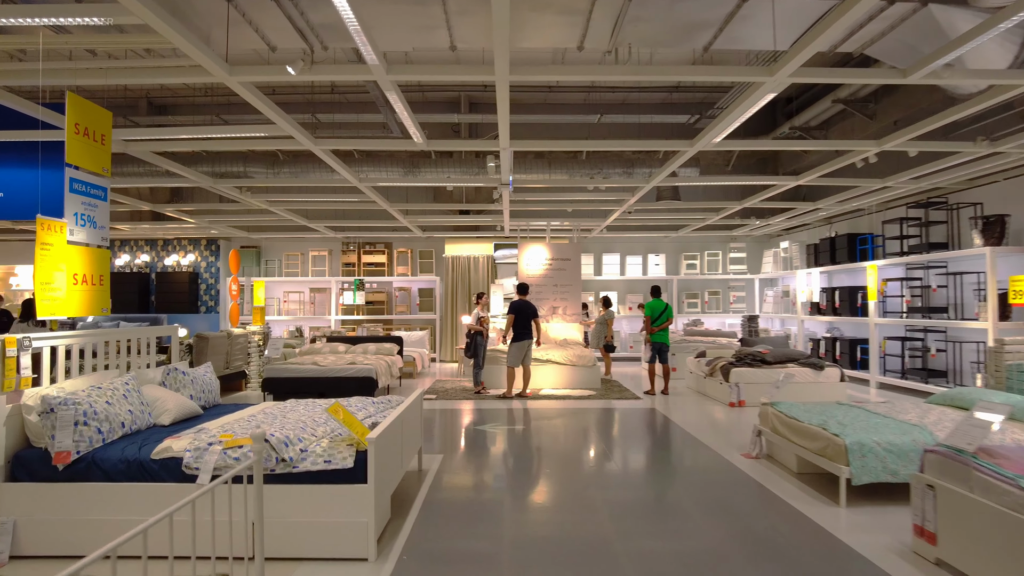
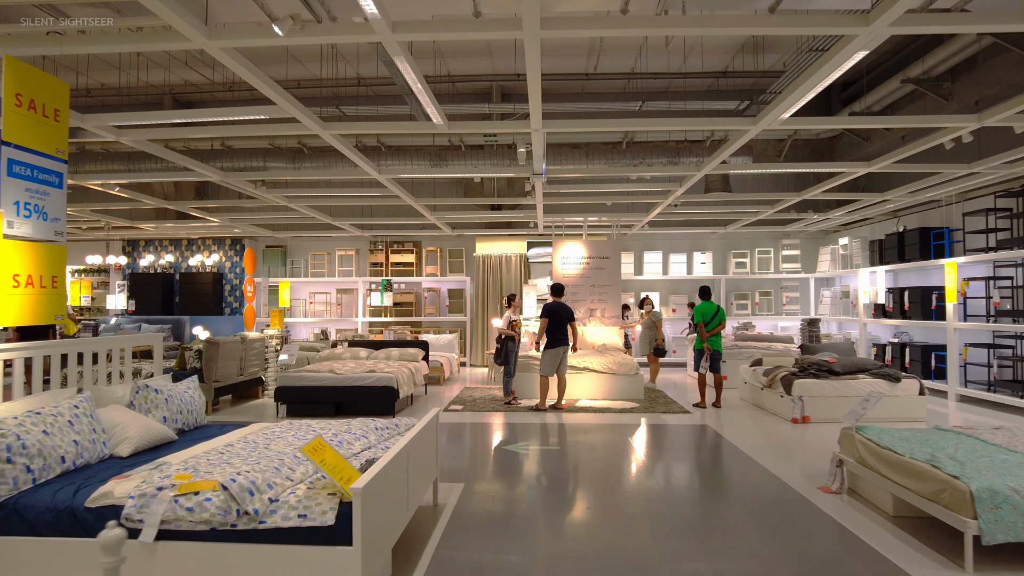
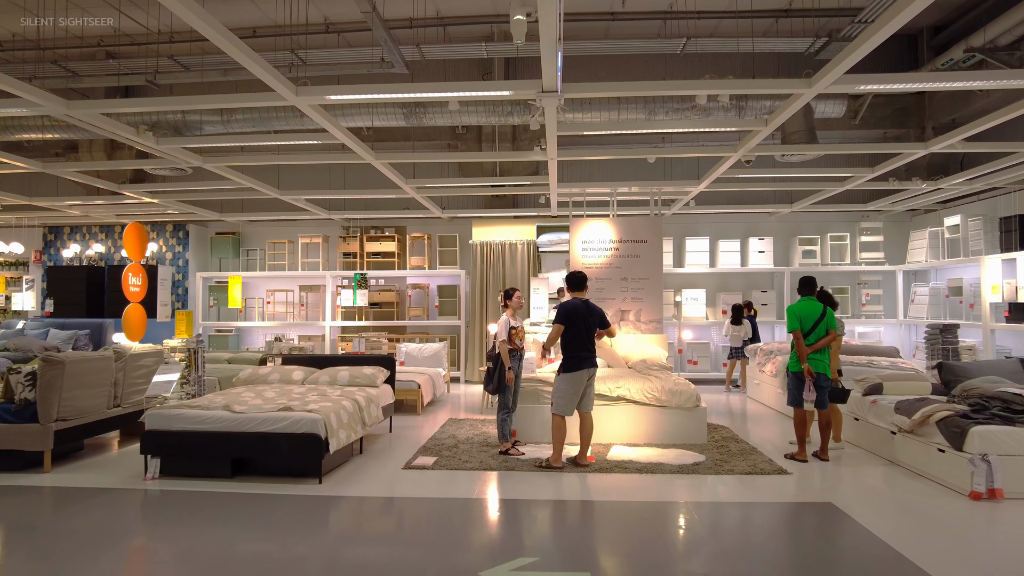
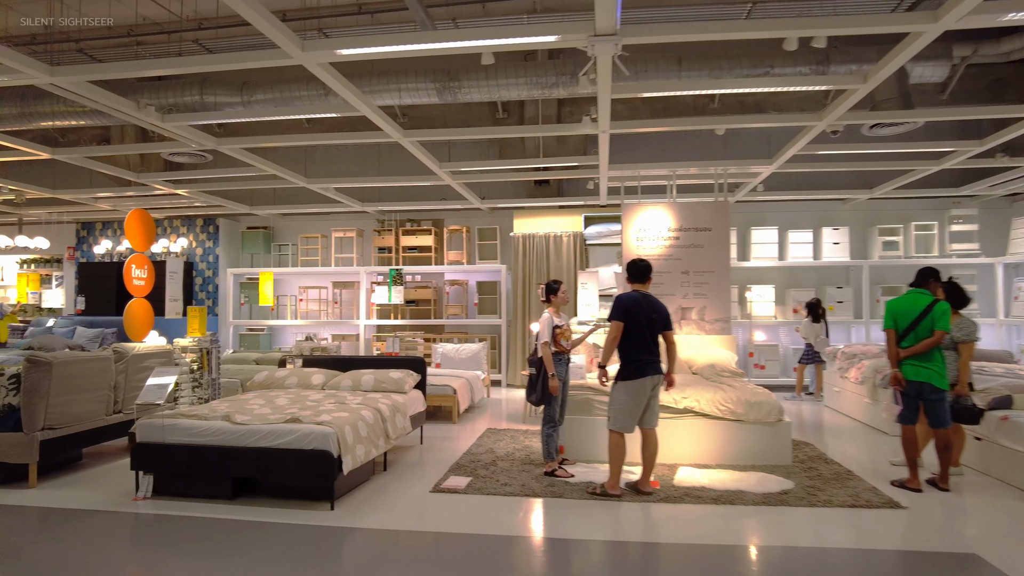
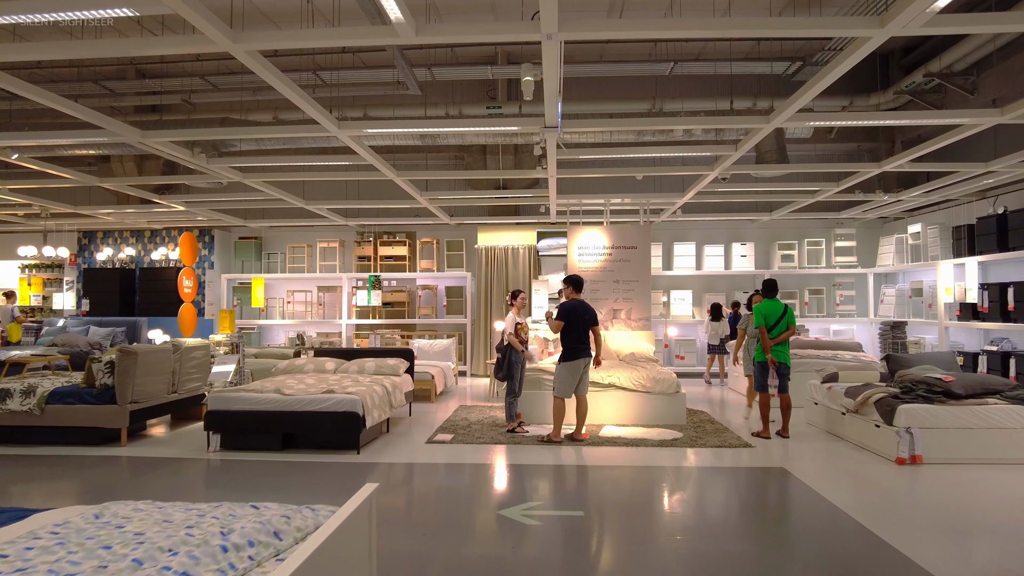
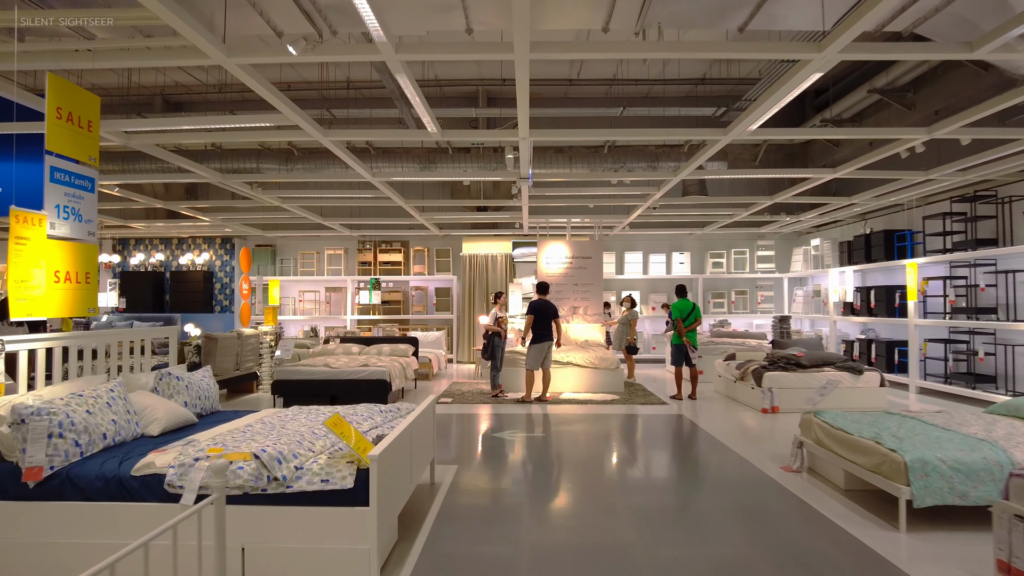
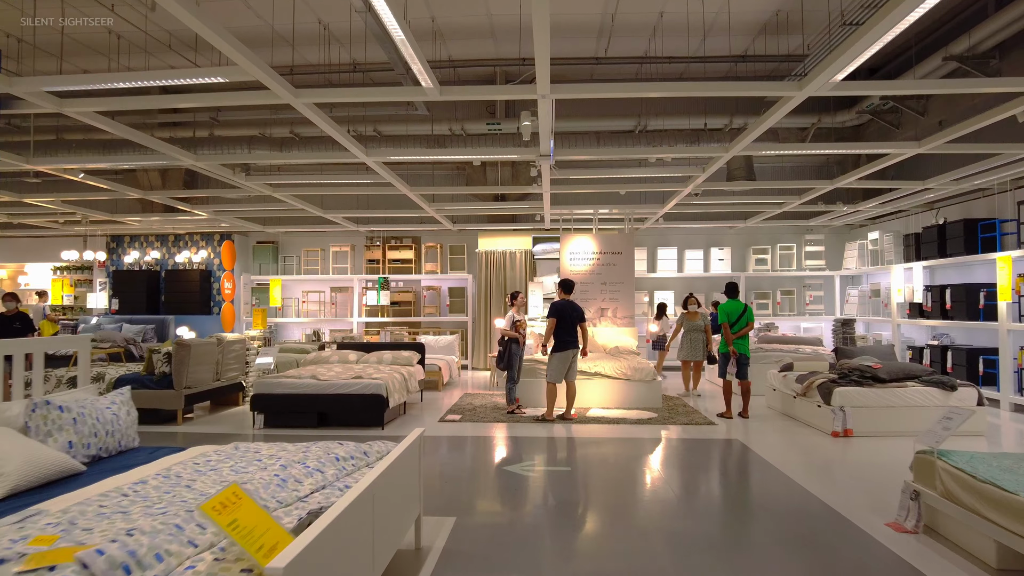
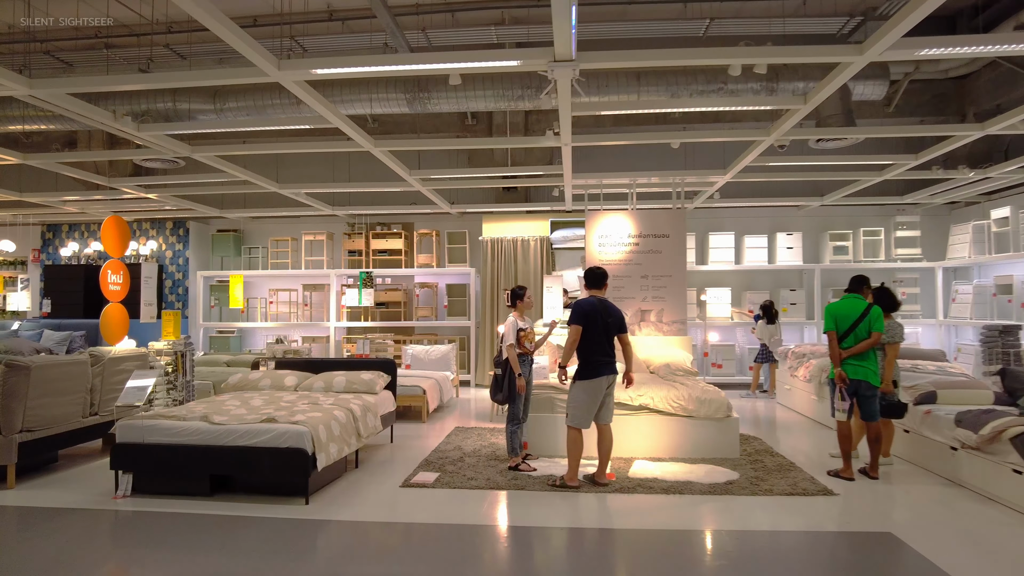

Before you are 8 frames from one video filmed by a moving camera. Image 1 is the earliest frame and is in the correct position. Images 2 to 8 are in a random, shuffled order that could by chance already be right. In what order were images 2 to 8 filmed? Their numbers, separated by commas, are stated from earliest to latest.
6, 2, 7, 5, 3, 8, 4
